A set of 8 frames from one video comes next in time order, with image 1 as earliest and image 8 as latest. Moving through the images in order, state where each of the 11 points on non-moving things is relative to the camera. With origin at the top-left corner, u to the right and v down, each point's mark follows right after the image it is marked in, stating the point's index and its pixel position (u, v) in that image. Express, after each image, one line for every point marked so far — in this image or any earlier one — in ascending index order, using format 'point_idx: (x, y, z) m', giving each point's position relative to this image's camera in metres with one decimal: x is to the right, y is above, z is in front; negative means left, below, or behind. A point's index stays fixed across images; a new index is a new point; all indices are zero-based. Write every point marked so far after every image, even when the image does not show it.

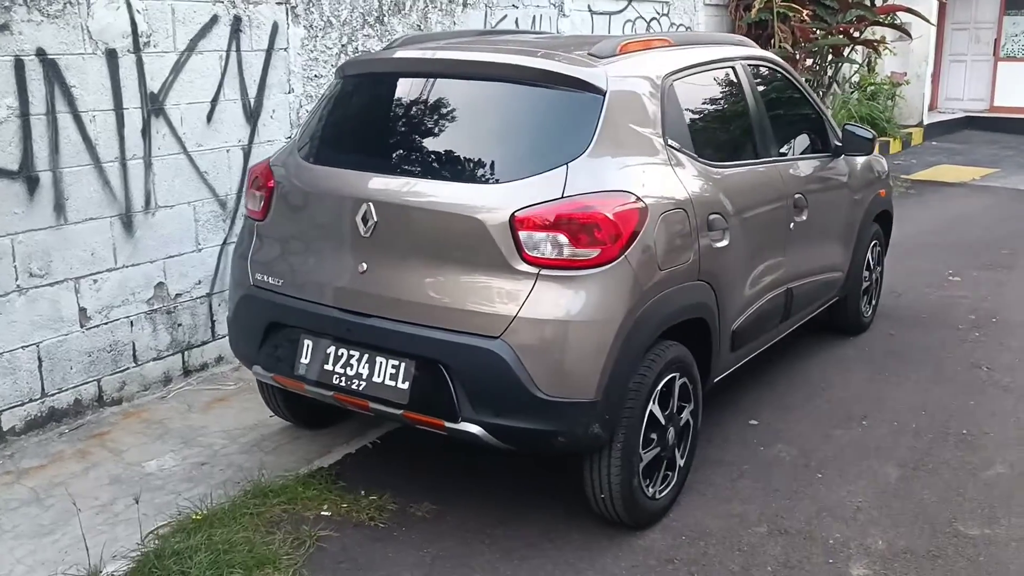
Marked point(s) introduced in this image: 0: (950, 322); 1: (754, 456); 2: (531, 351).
0: (+2.7, -0.2, +6.1) m
1: (+1.0, -0.7, +4.1) m
2: (0.0, -0.2, +3.0) m
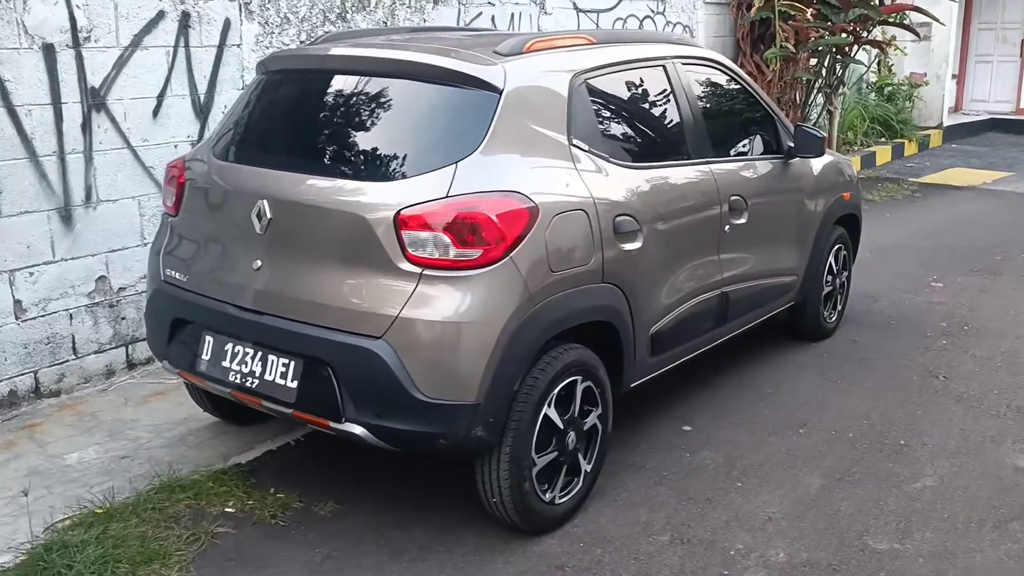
0: (+2.5, -0.2, +5.9) m
1: (+0.7, -0.7, +4.0) m
2: (-0.3, -0.2, +3.0) m
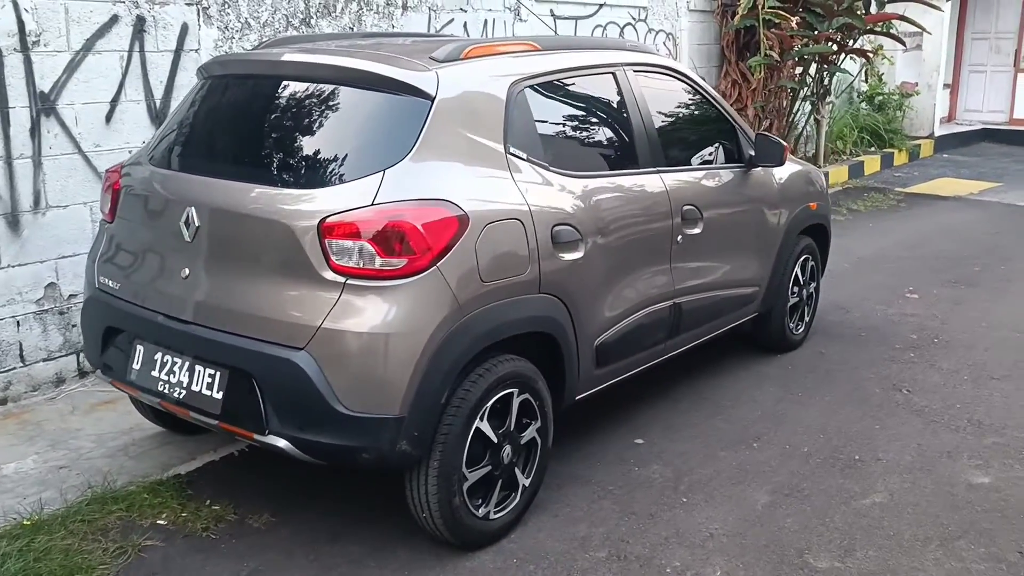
0: (+2.2, -0.3, +5.8) m
1: (+0.5, -0.8, +4.0) m
2: (-0.5, -0.2, +2.9) m
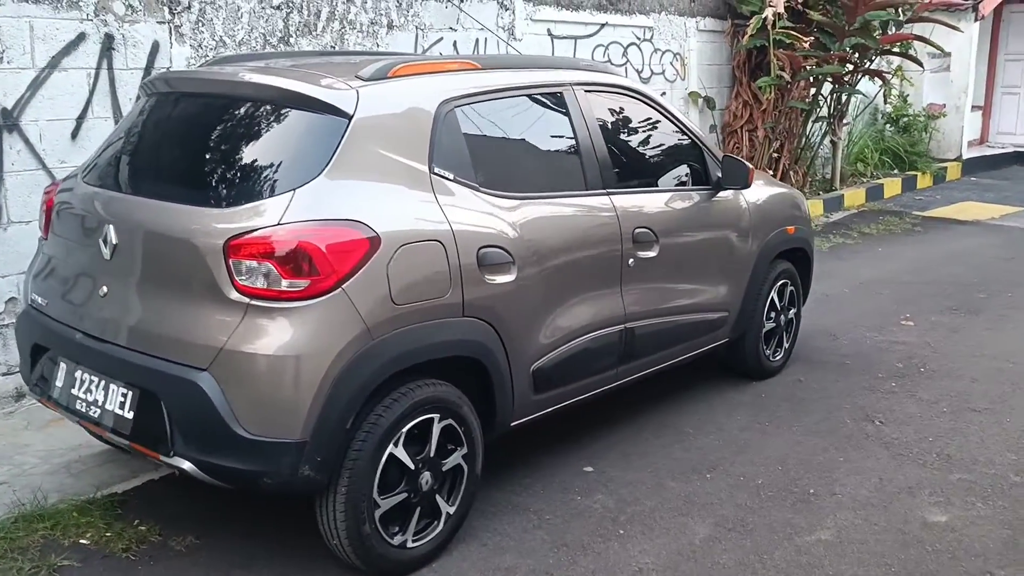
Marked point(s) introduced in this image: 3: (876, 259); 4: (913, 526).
0: (+2.1, -0.5, +5.7) m
1: (+0.2, -0.9, +3.9) m
2: (-0.8, -0.3, +2.9) m
3: (+3.3, +0.3, +8.8) m
4: (+1.5, -0.9, +3.7) m
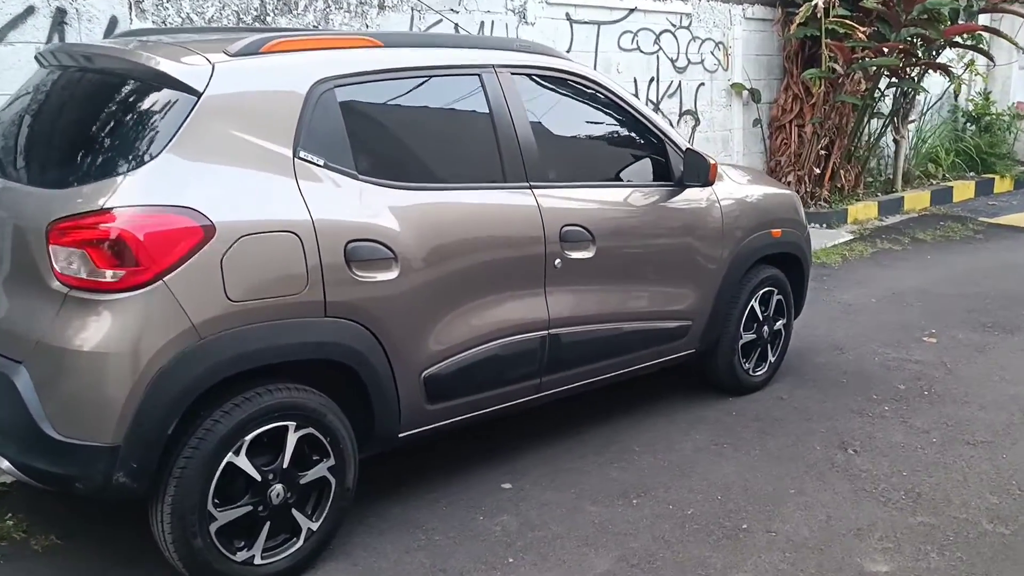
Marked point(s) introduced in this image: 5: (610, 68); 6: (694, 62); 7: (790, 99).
0: (+1.9, -0.5, +5.1) m
1: (-0.2, -0.9, +3.5) m
2: (-1.3, -0.3, +2.7) m
3: (+3.4, +0.2, +8.1) m
4: (+1.1, -1.0, +3.3) m
5: (+0.8, +1.8, +8.0) m
6: (+1.6, +2.0, +8.9) m
7: (+2.7, +1.9, +9.6) m
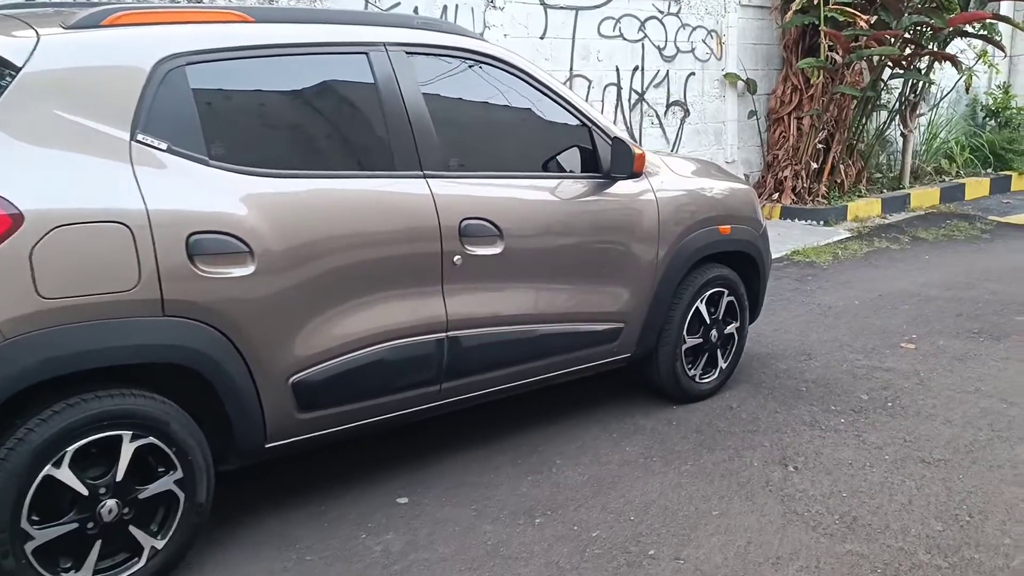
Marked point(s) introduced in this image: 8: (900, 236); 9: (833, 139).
0: (+1.6, -0.5, +4.8) m
1: (-0.6, -0.8, +3.3) m
2: (-1.7, -0.2, +2.4) m
3: (+3.2, +0.2, +7.7) m
4: (+0.7, -1.0, +2.9) m
5: (+0.6, +1.8, +7.7) m
6: (+1.5, +2.1, +8.5) m
7: (+2.6, +1.9, +9.2) m
8: (+3.5, +0.5, +8.7) m
9: (+3.0, +1.4, +9.3) m
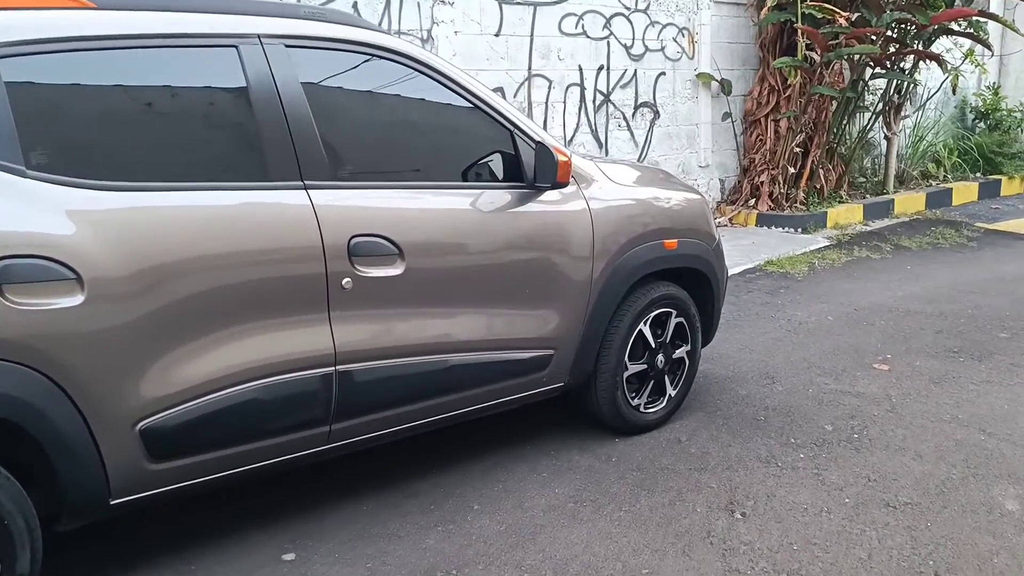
0: (+1.2, -0.6, +4.3) m
1: (-0.9, -0.9, +2.8) m
2: (-2.0, -0.3, +2.0) m
3: (+2.9, +0.1, +7.3) m
4: (+0.4, -1.0, +2.5) m
5: (+0.3, +1.7, +7.3) m
6: (+1.2, +2.0, +8.1) m
7: (+2.3, +1.8, +8.7) m
8: (+3.1, +0.4, +8.3) m
9: (+2.7, +1.3, +8.8) m
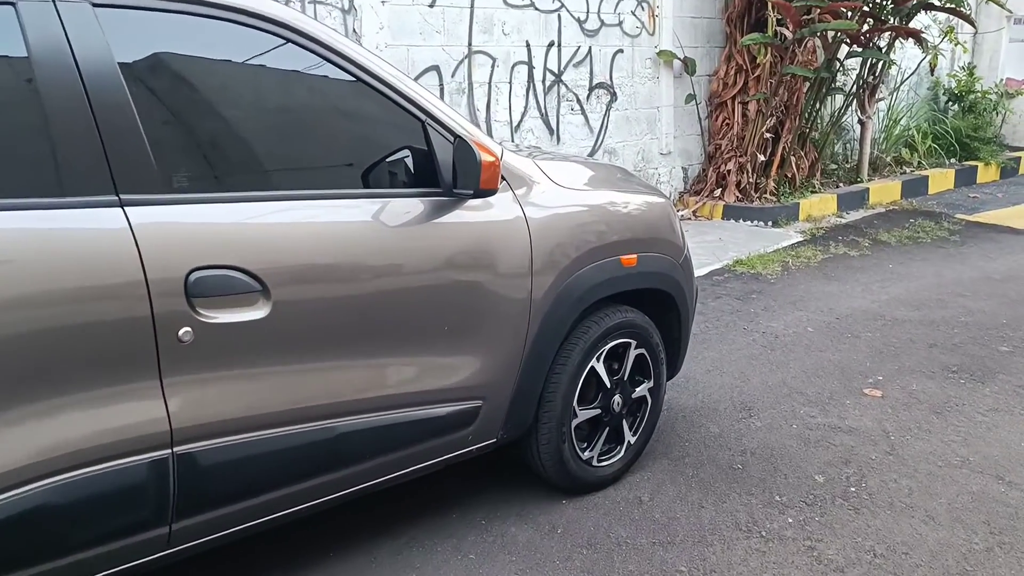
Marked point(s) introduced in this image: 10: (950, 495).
0: (+1.0, -0.7, +3.6) m
1: (-1.1, -1.1, +2.0) m
2: (-2.2, -0.5, +1.1) m
3: (+2.5, +0.1, +6.6) m
4: (+0.2, -1.2, +1.7) m
5: (-0.1, +1.7, +6.4) m
6: (+0.7, +2.0, +7.3) m
7: (+1.8, +1.8, +8.0) m
8: (+2.7, +0.4, +7.6) m
9: (+2.2, +1.3, +8.1) m
10: (+1.6, -0.7, +3.5) m
